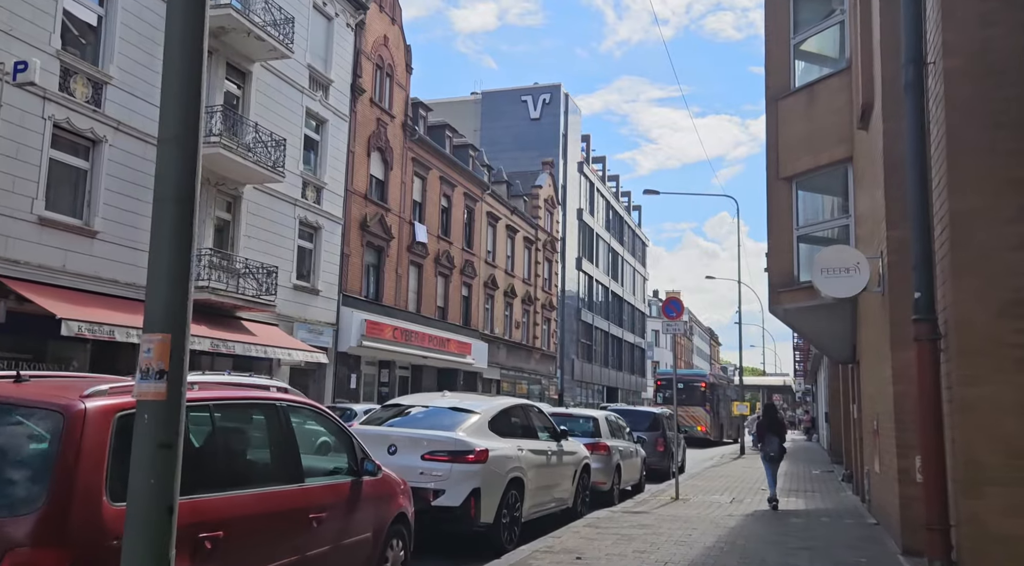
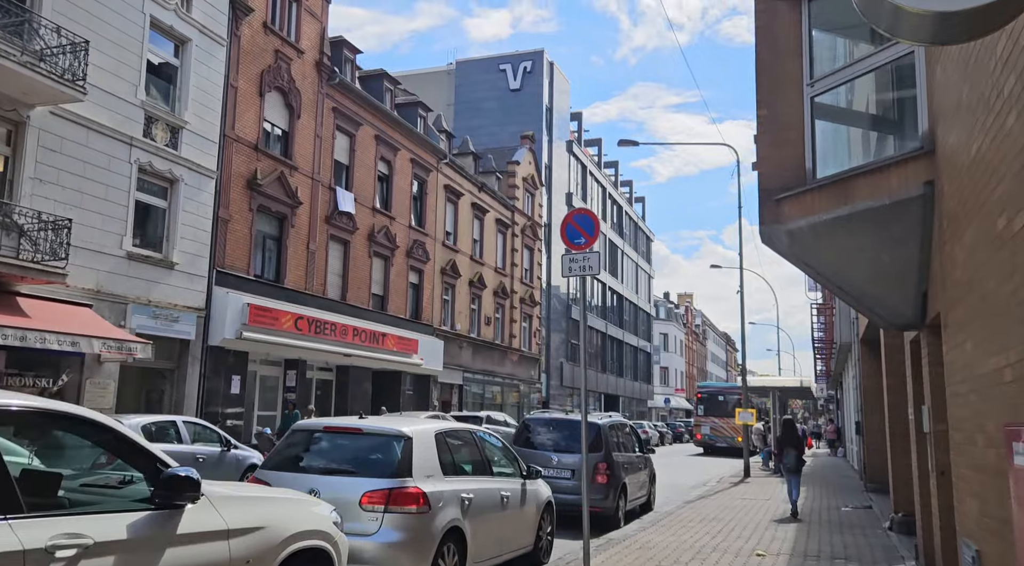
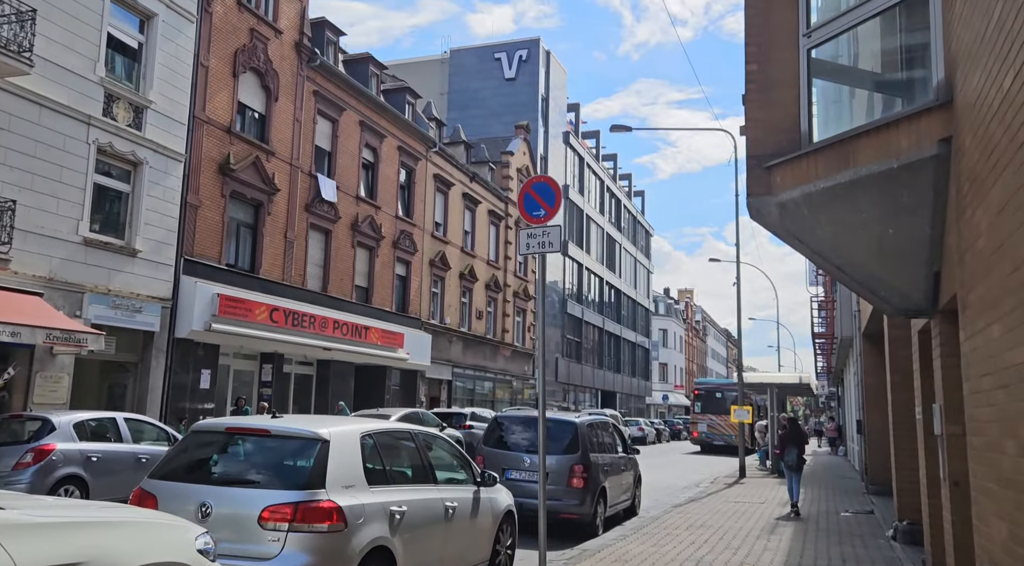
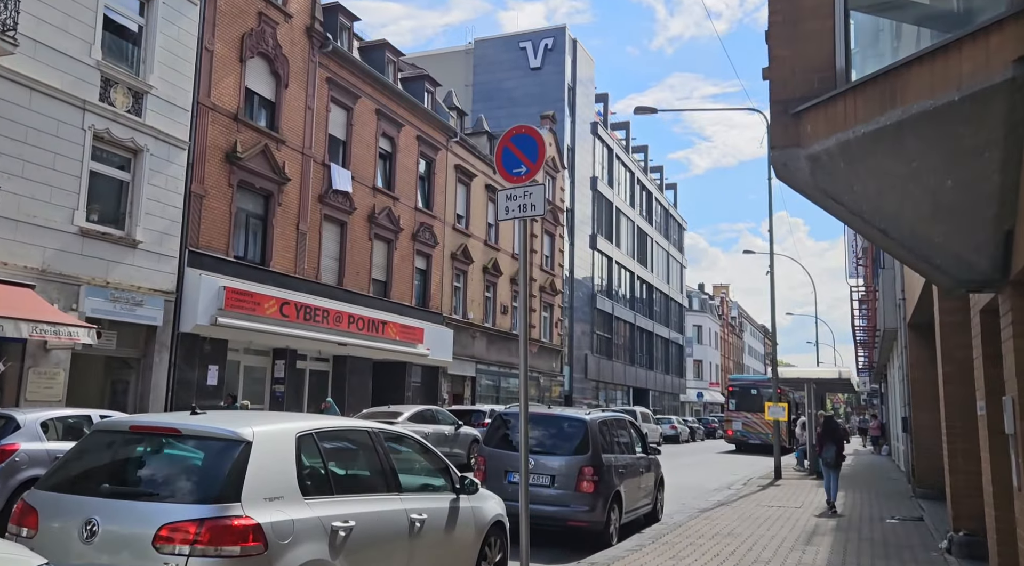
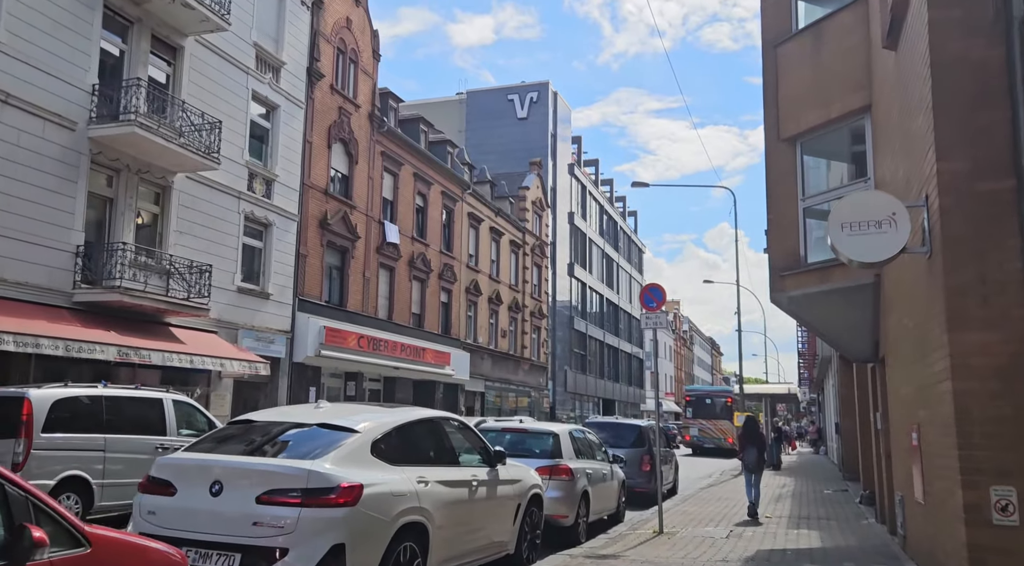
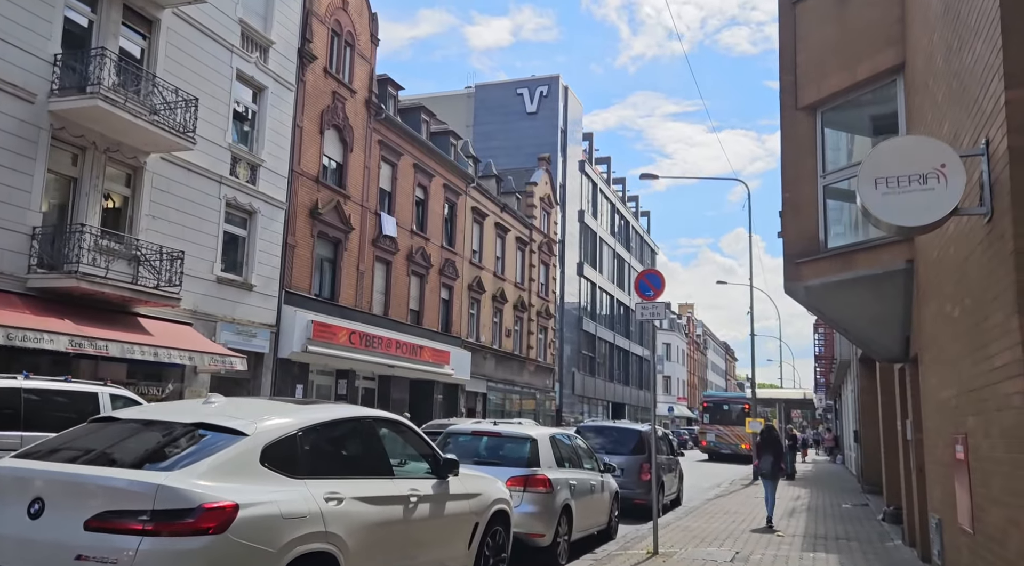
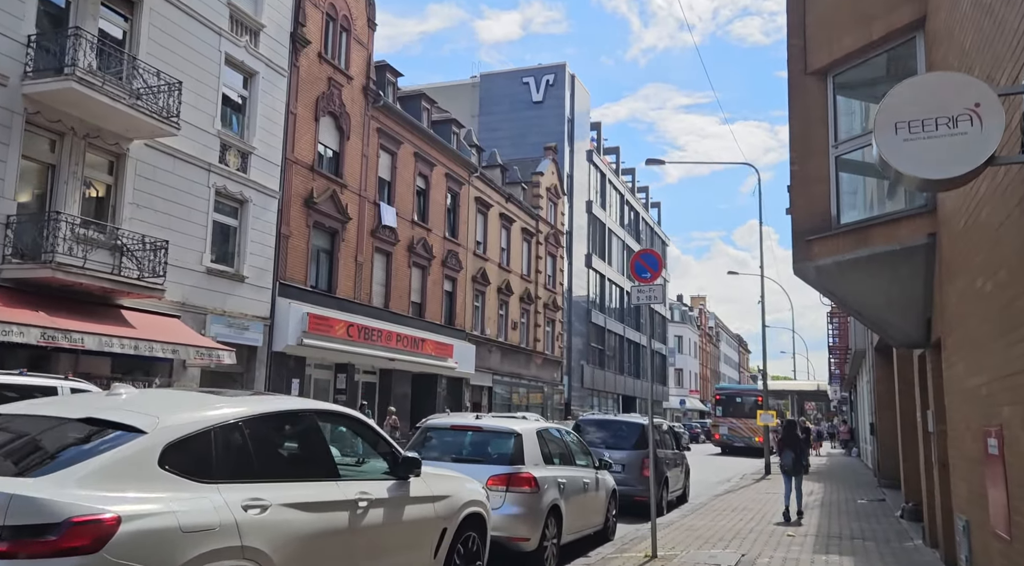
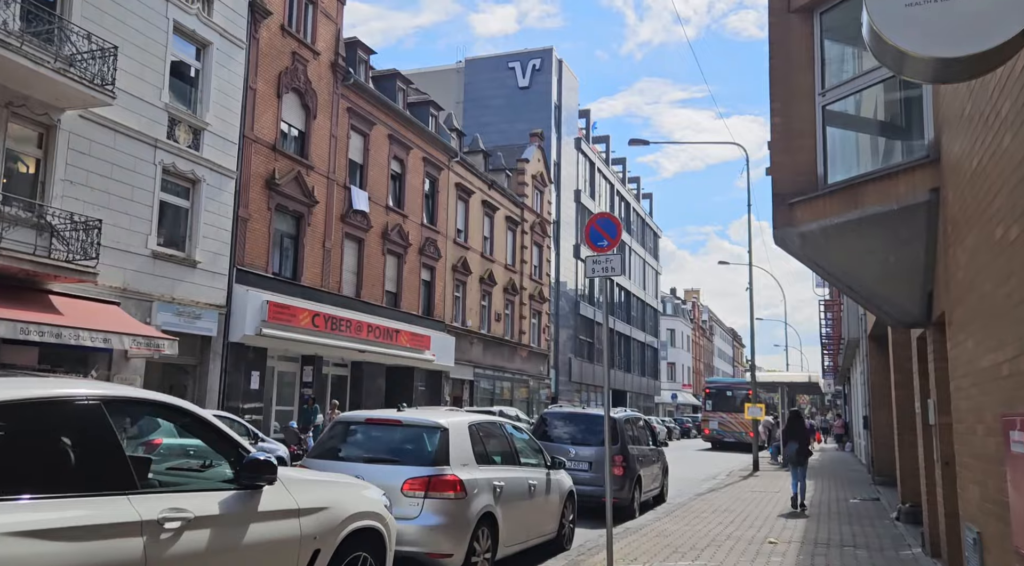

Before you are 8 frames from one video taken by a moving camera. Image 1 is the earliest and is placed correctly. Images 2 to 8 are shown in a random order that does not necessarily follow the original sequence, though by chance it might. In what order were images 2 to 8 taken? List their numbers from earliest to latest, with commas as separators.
5, 6, 7, 8, 2, 3, 4
